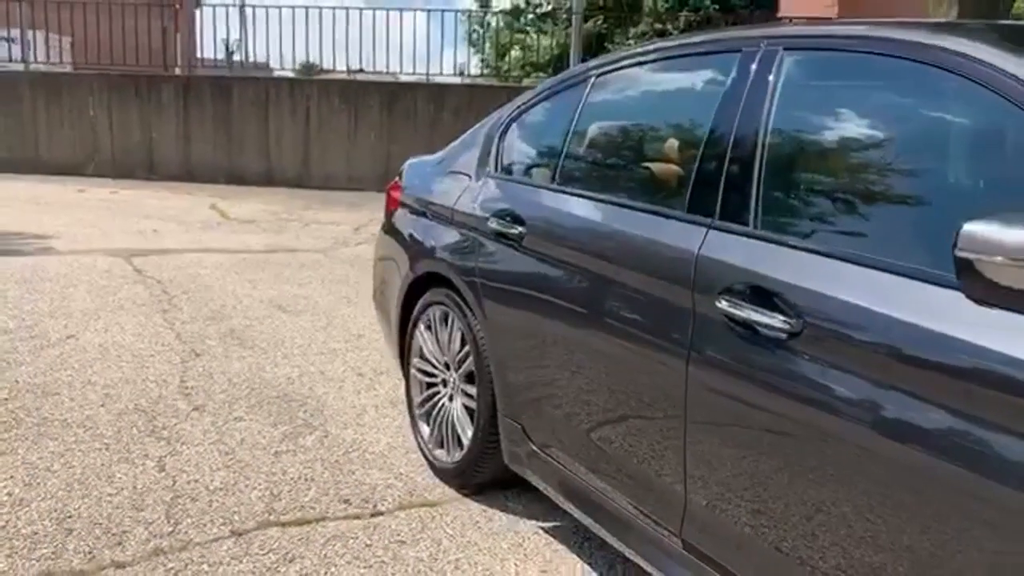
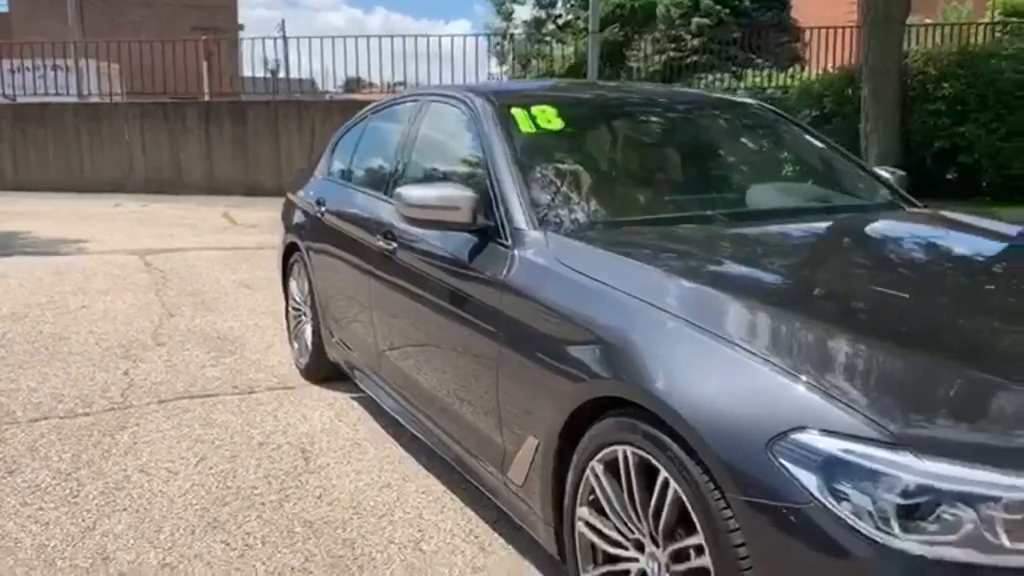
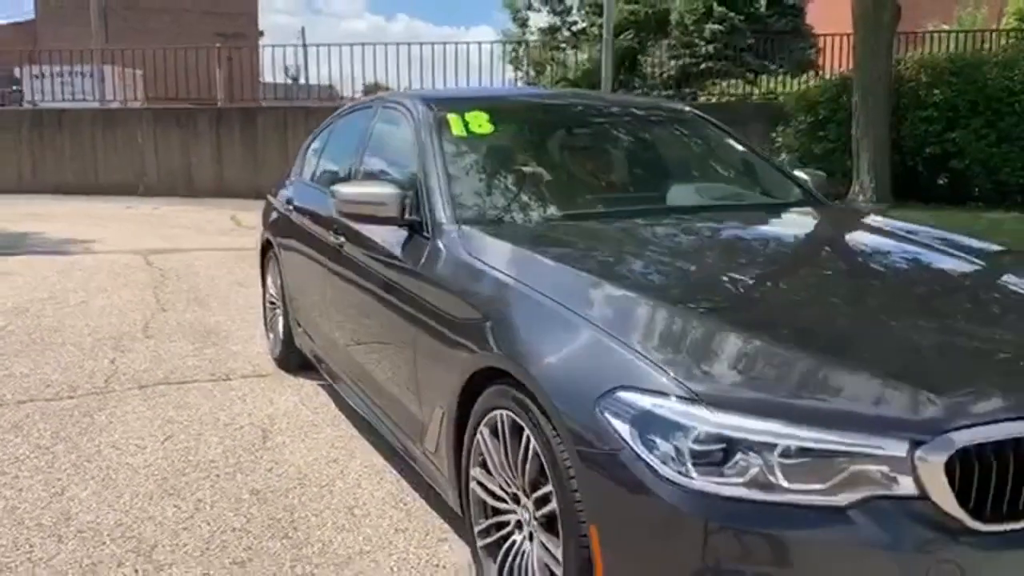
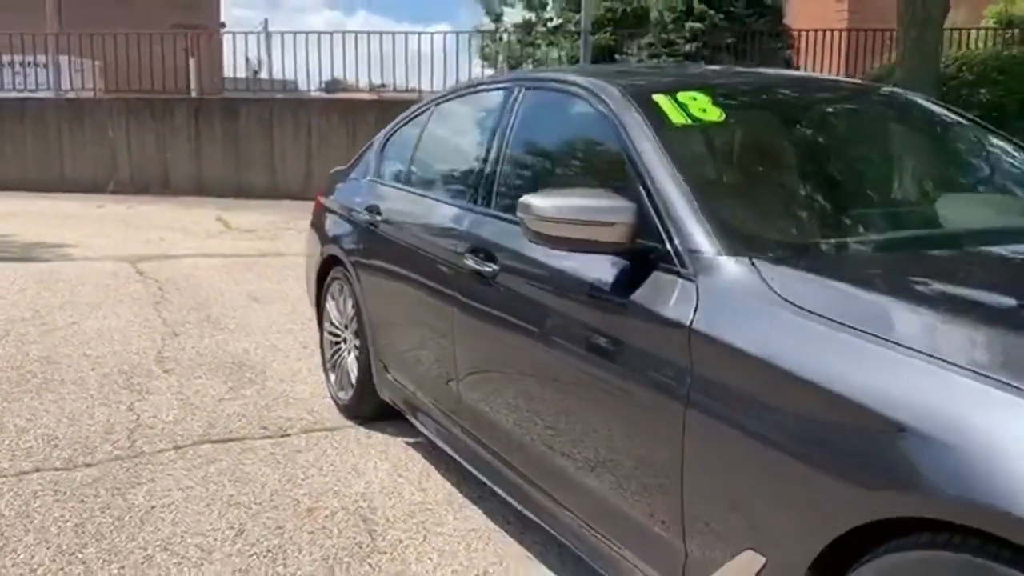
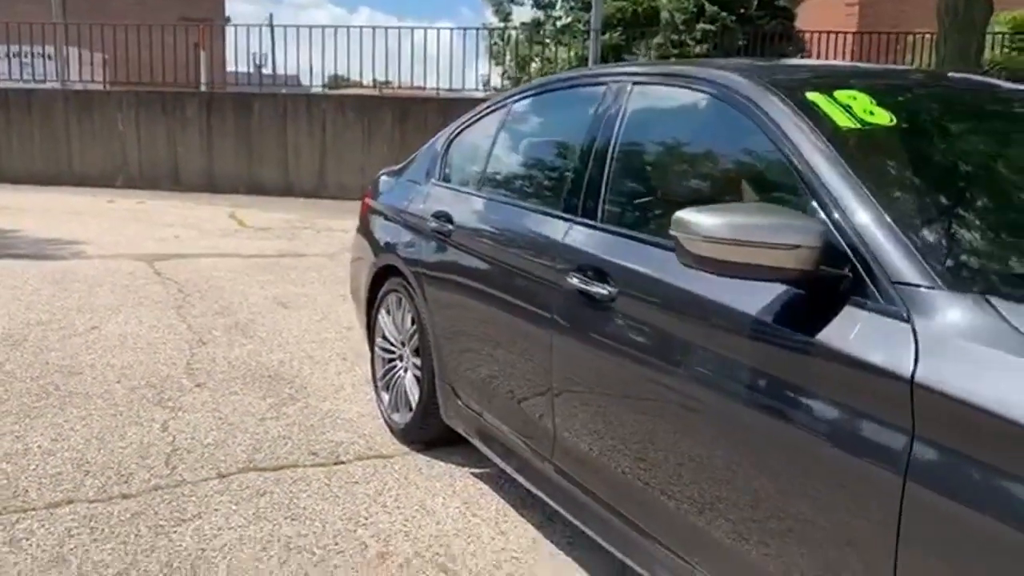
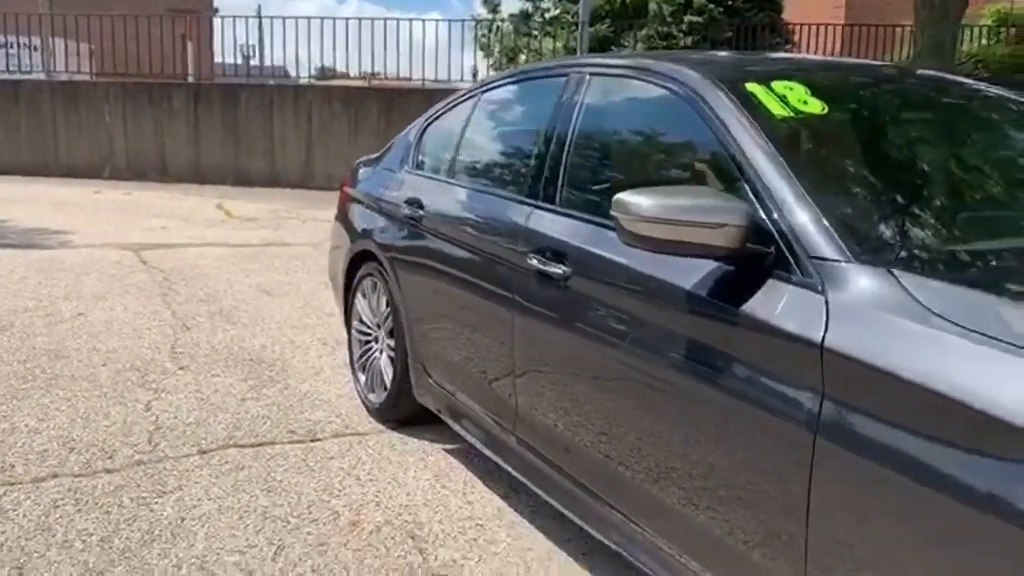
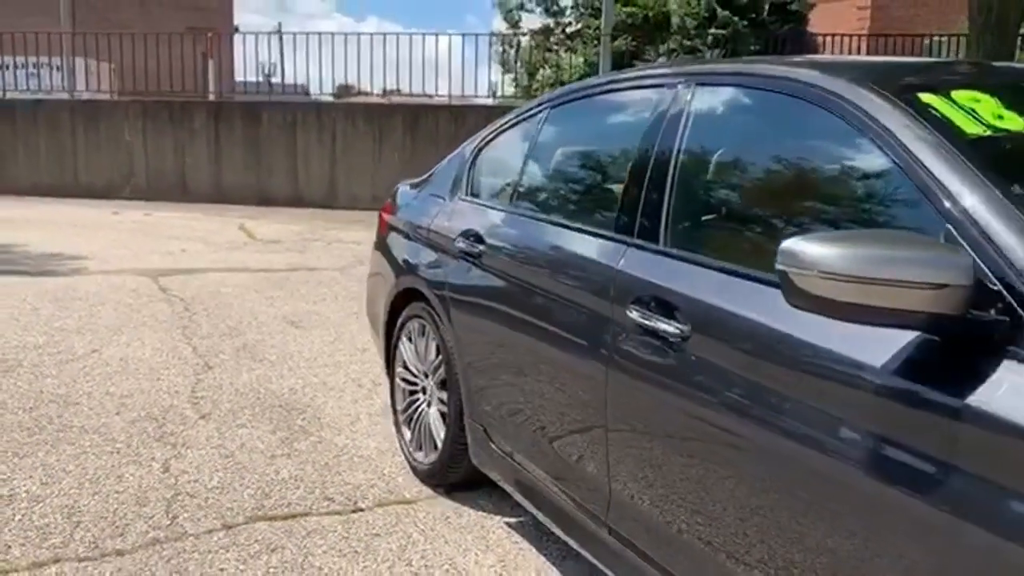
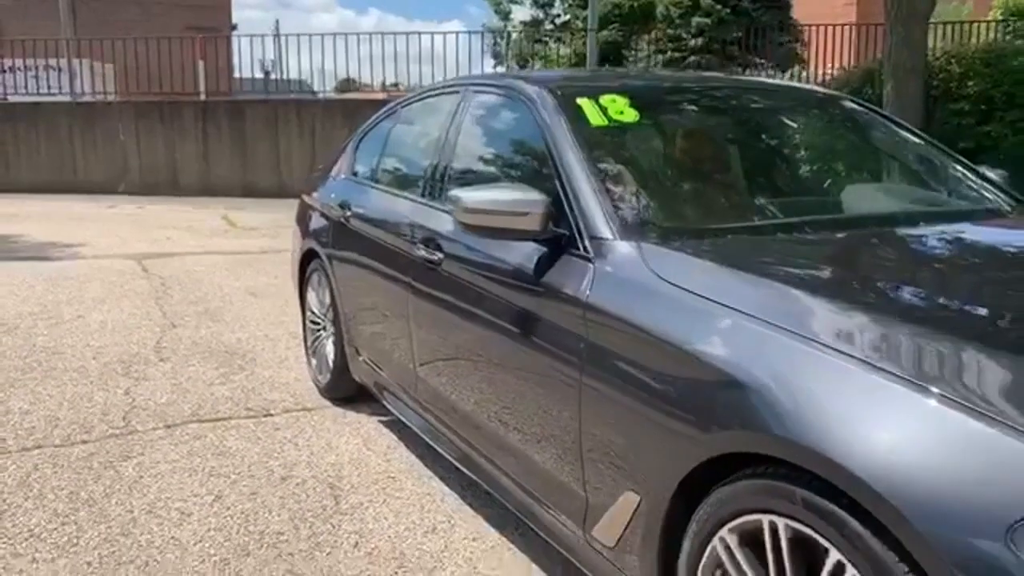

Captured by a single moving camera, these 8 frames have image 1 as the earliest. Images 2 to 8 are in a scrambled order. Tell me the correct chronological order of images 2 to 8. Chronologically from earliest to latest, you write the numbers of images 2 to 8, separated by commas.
7, 5, 6, 4, 8, 2, 3
